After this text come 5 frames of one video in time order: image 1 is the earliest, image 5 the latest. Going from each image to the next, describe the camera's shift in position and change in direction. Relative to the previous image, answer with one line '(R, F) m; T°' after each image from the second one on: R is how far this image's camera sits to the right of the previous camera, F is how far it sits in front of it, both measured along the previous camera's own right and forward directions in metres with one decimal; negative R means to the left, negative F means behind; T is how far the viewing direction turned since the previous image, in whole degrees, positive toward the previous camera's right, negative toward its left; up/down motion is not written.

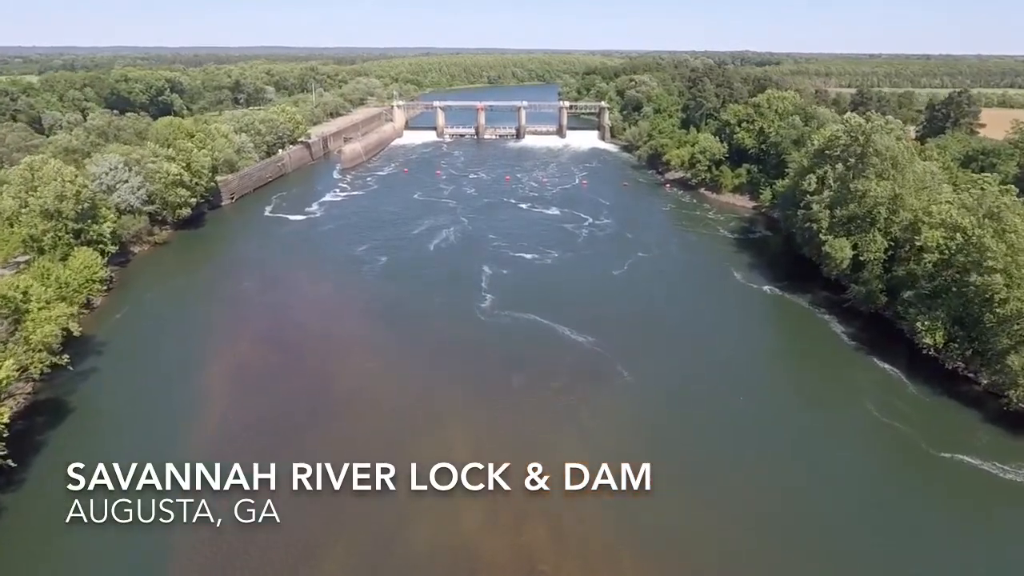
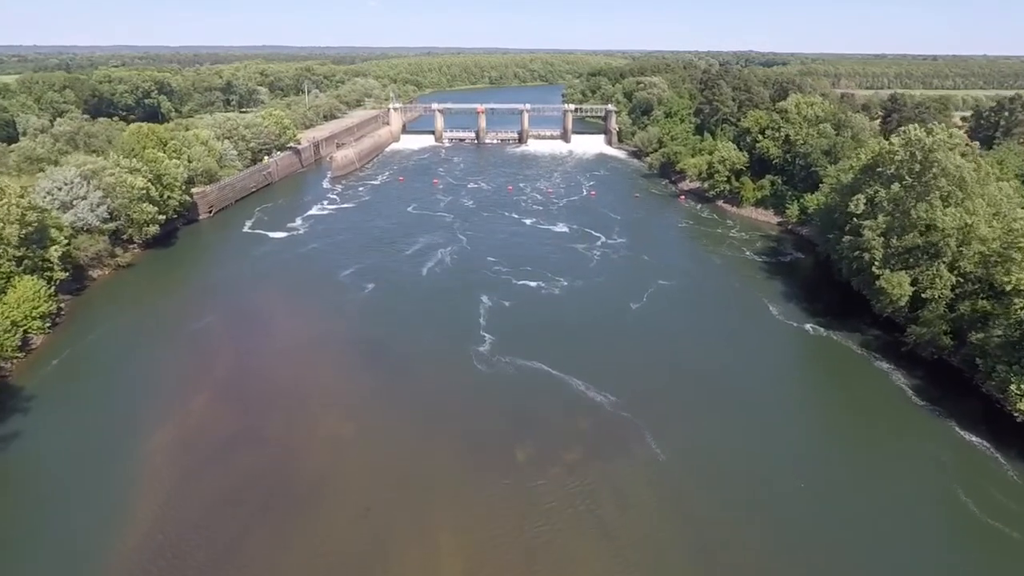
(-0.1, +5.5) m; 0°
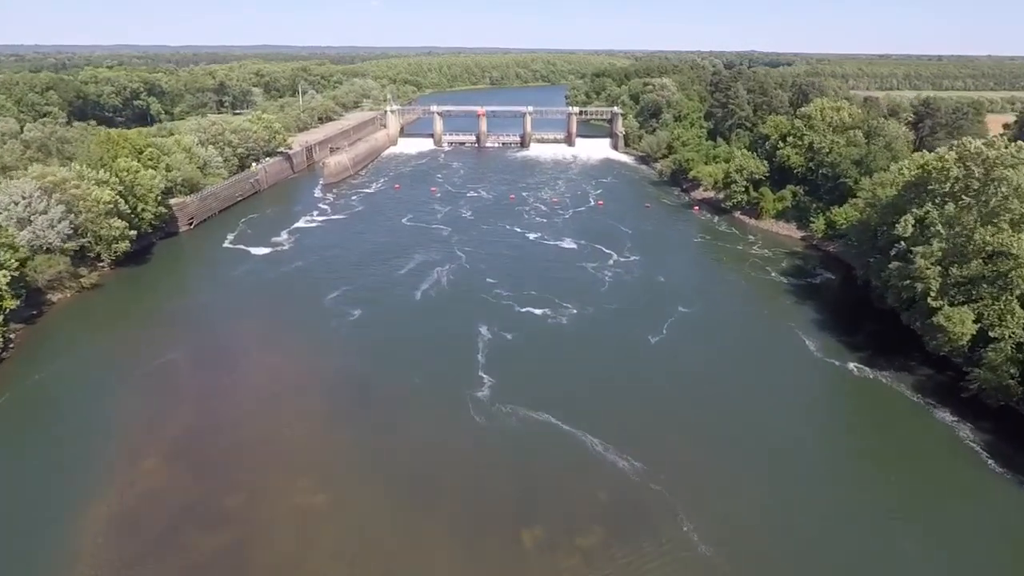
(-0.1, +4.3) m; 0°
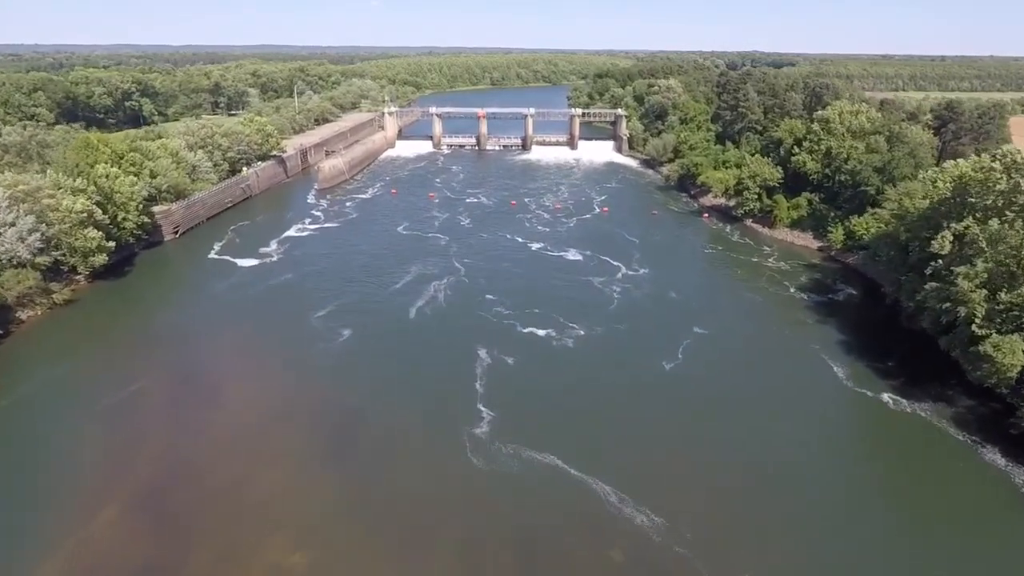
(-0.1, +2.8) m; 0°
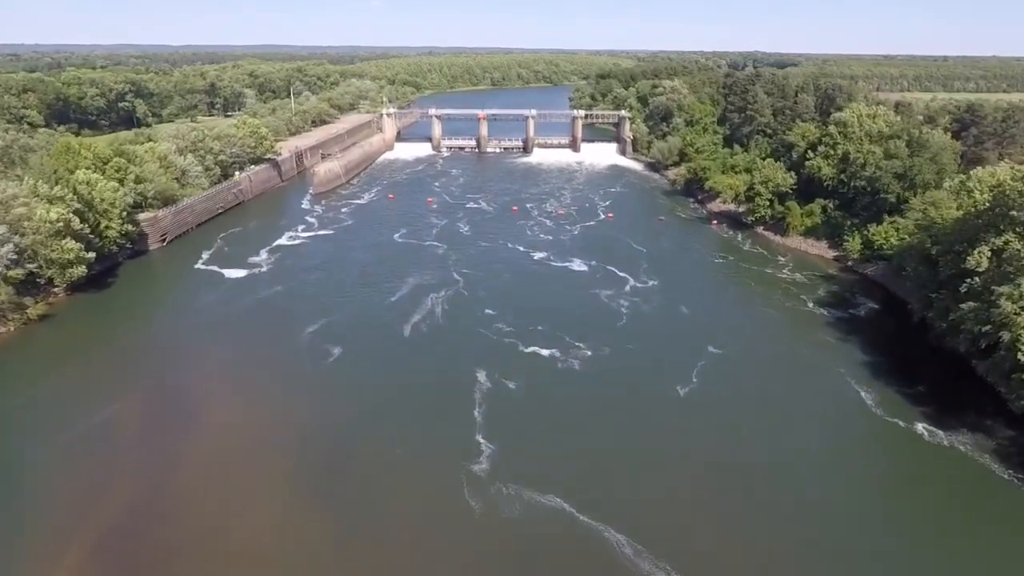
(-0.1, +2.3) m; 0°
